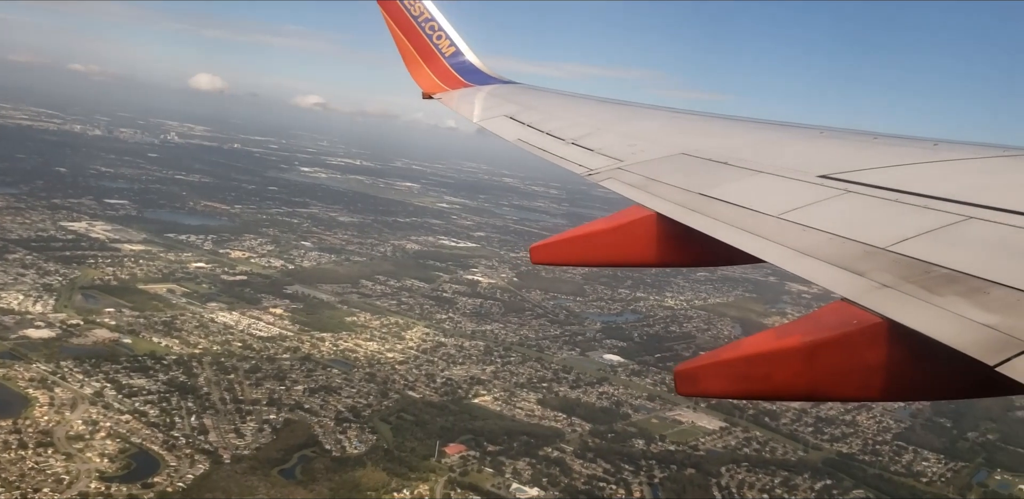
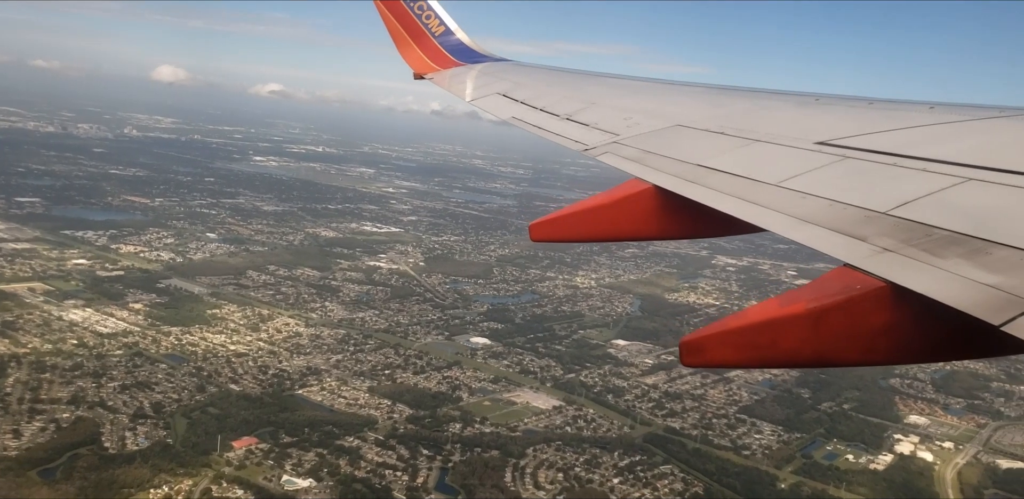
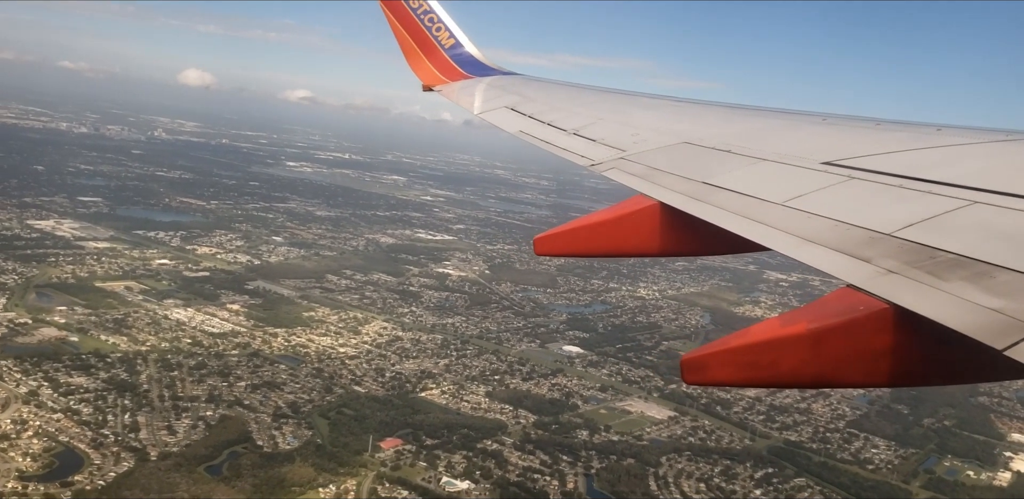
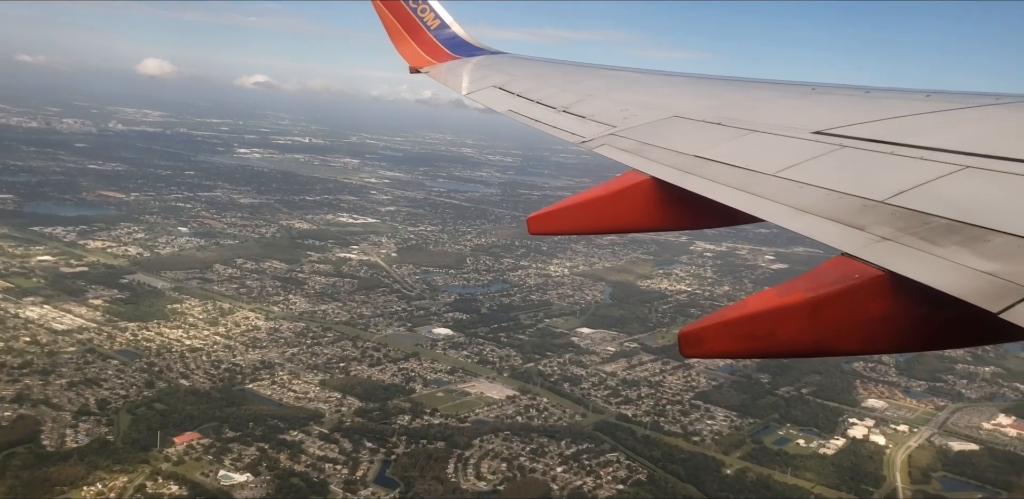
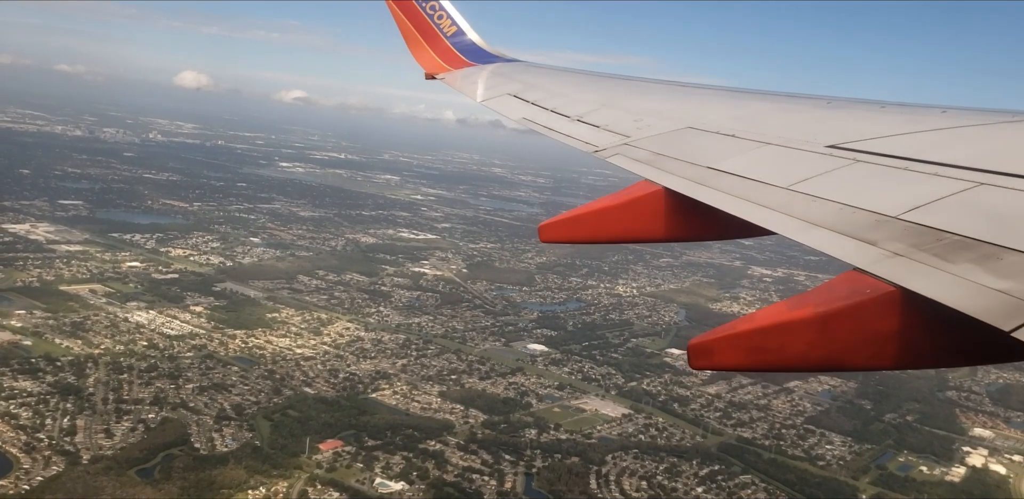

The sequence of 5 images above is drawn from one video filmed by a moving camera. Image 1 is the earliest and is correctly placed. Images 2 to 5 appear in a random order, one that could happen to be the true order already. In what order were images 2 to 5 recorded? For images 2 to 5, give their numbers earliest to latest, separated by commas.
3, 5, 2, 4
